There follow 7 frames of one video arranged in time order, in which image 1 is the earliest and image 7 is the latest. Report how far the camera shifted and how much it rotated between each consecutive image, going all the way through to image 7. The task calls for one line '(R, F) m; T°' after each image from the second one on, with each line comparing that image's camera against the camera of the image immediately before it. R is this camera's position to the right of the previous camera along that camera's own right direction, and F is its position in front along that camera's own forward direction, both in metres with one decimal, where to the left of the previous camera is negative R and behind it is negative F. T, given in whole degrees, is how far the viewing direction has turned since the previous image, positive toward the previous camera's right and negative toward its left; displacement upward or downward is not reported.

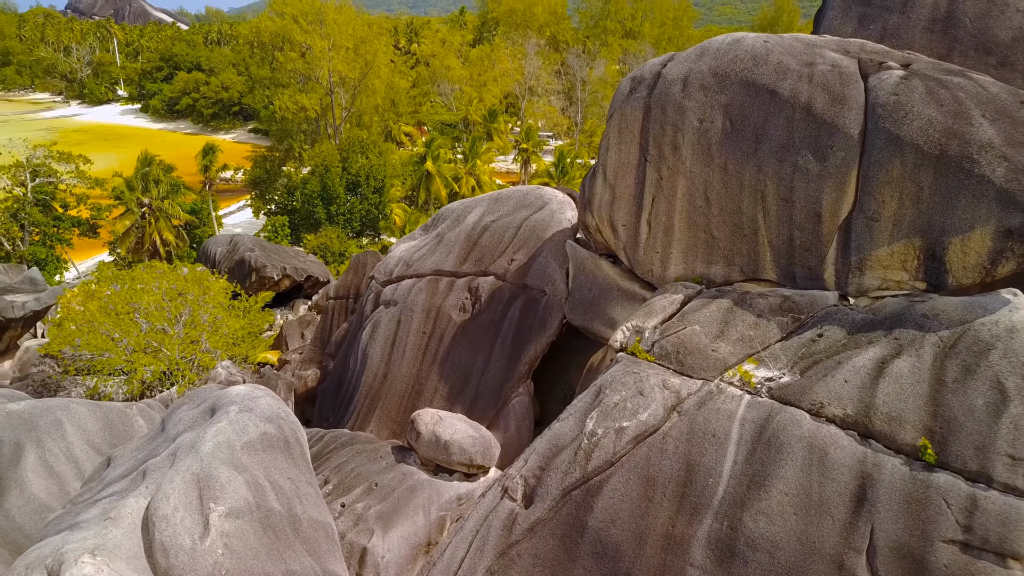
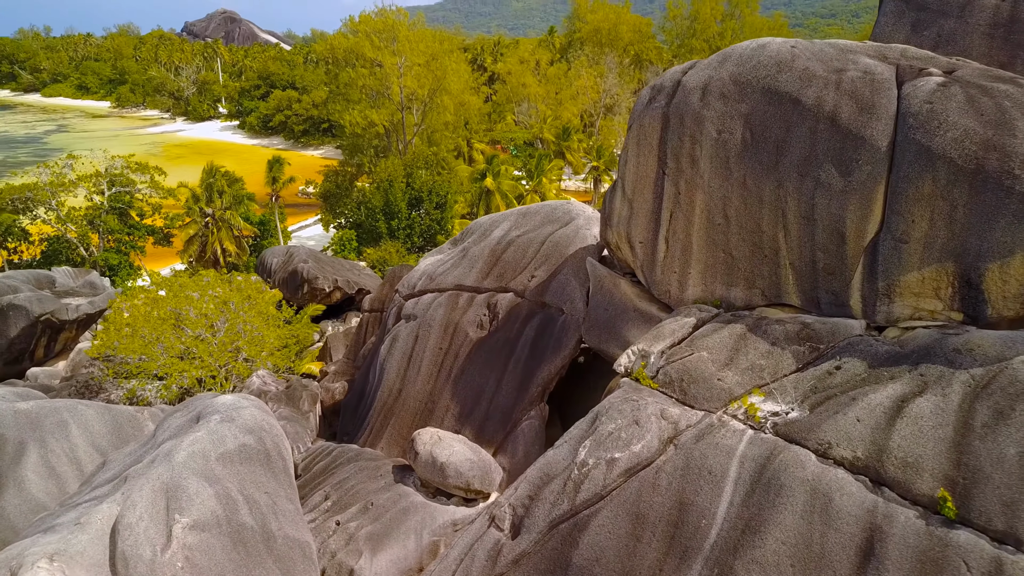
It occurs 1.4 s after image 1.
(+0.9, +0.5) m; -6°
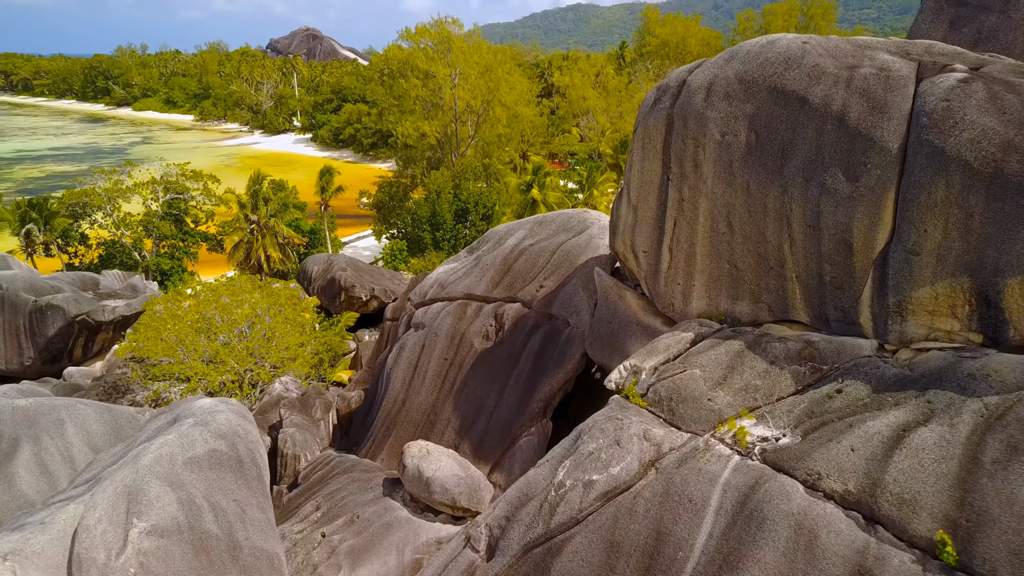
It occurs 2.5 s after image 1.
(+0.8, +0.4) m; -5°
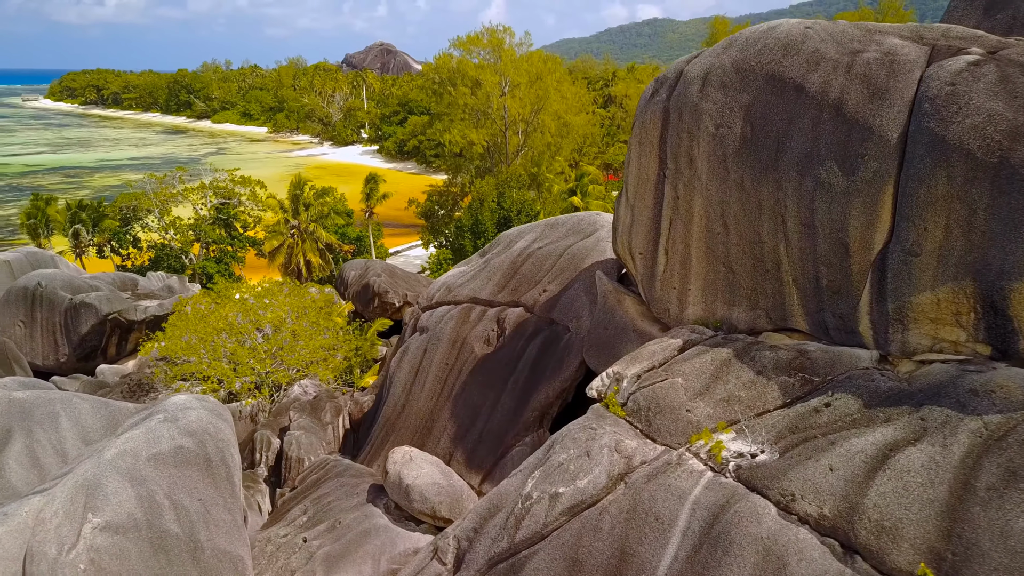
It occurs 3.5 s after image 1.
(+0.8, +0.4) m; -5°
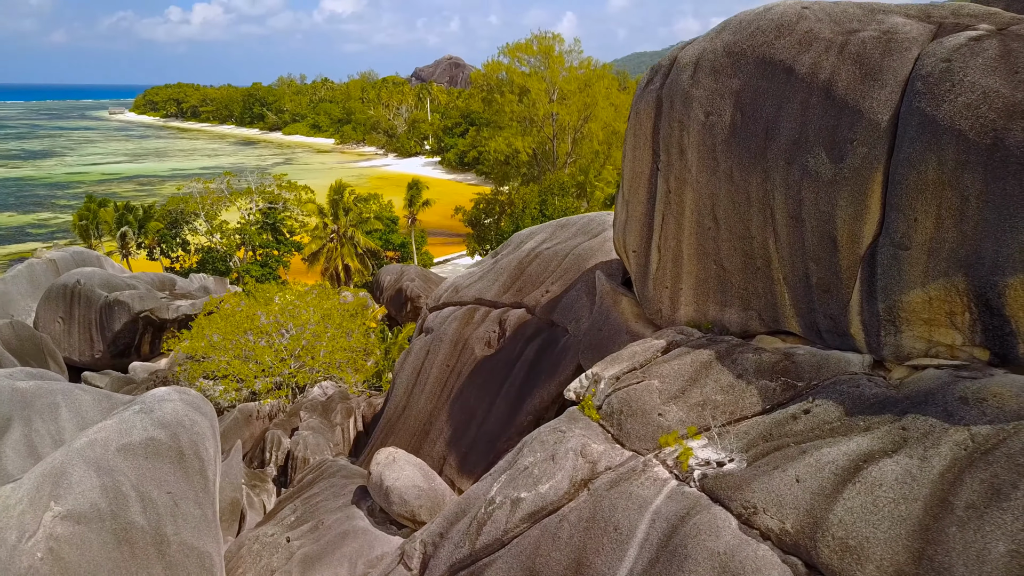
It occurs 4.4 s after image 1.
(+0.8, +0.4) m; -5°
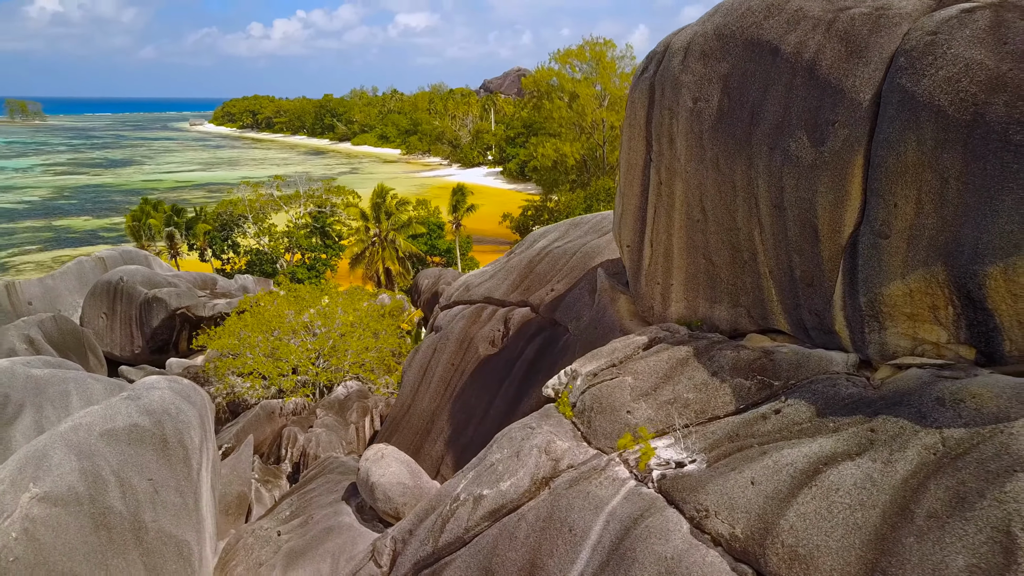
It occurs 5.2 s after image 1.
(+0.7, +0.2) m; -5°
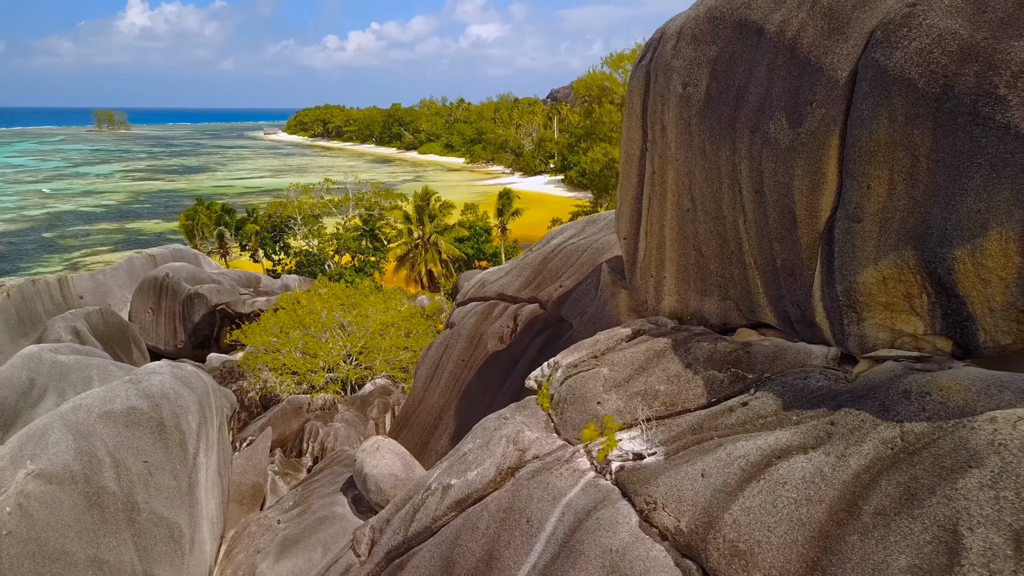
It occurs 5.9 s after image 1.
(+0.7, +0.1) m; -5°
